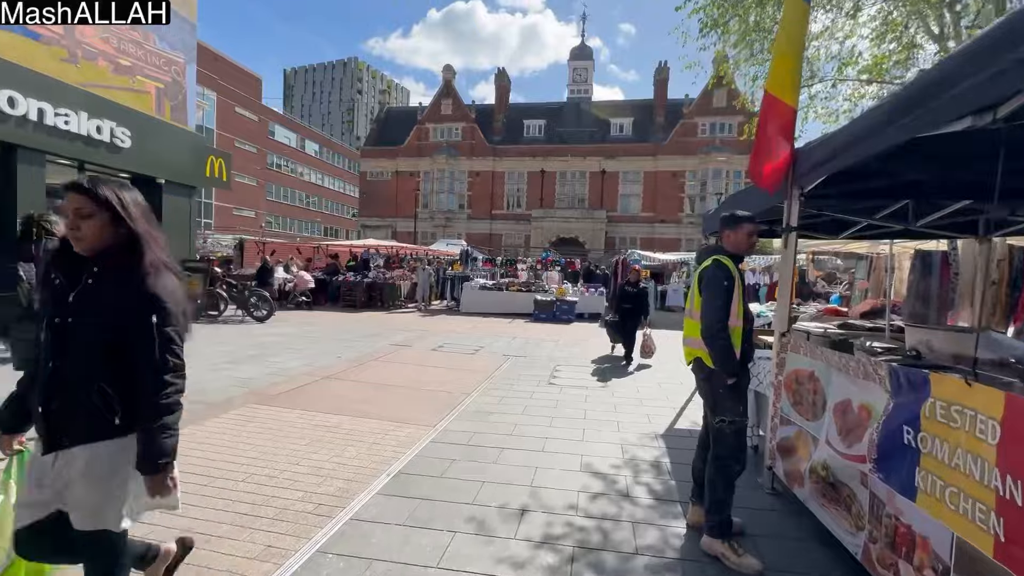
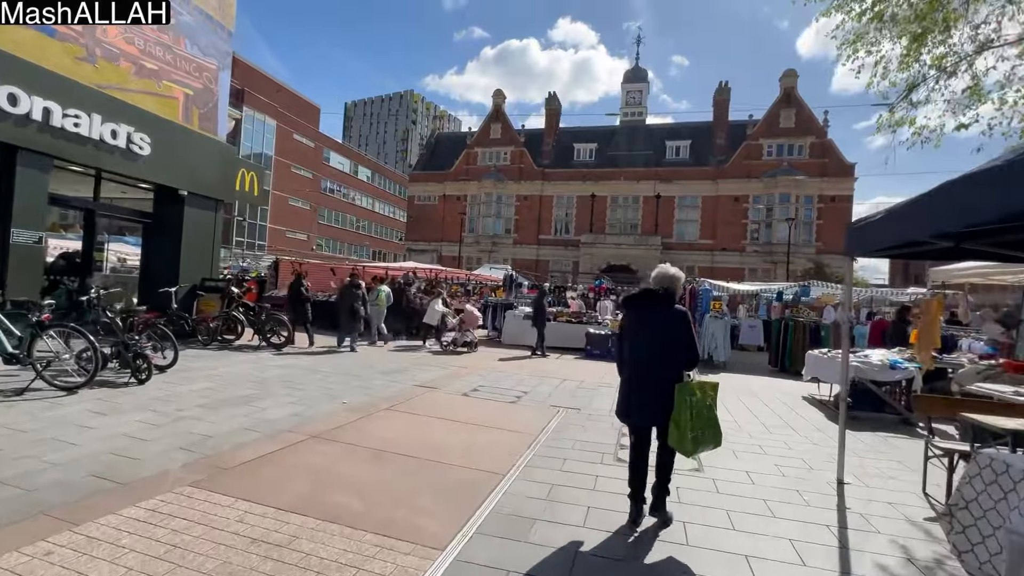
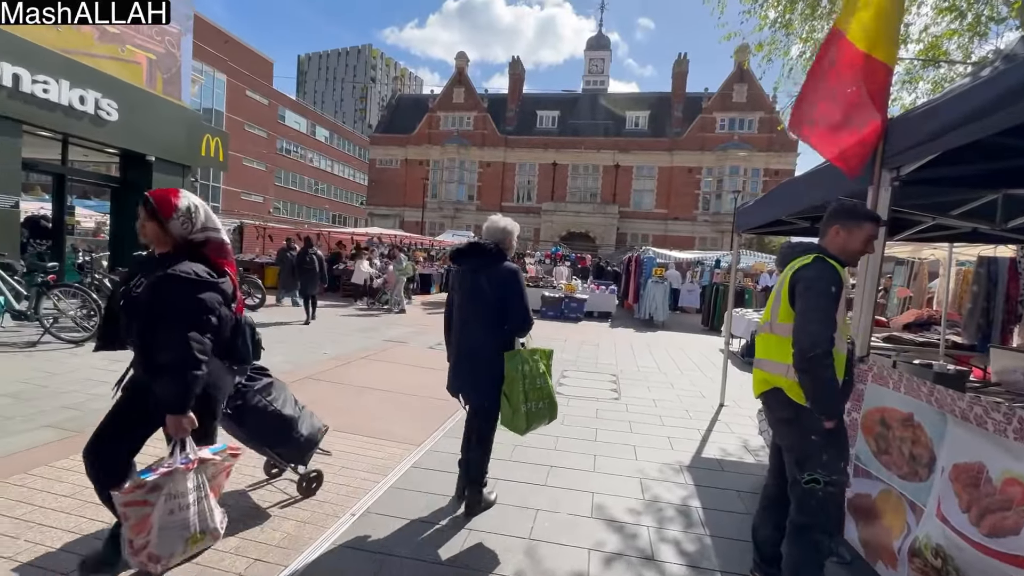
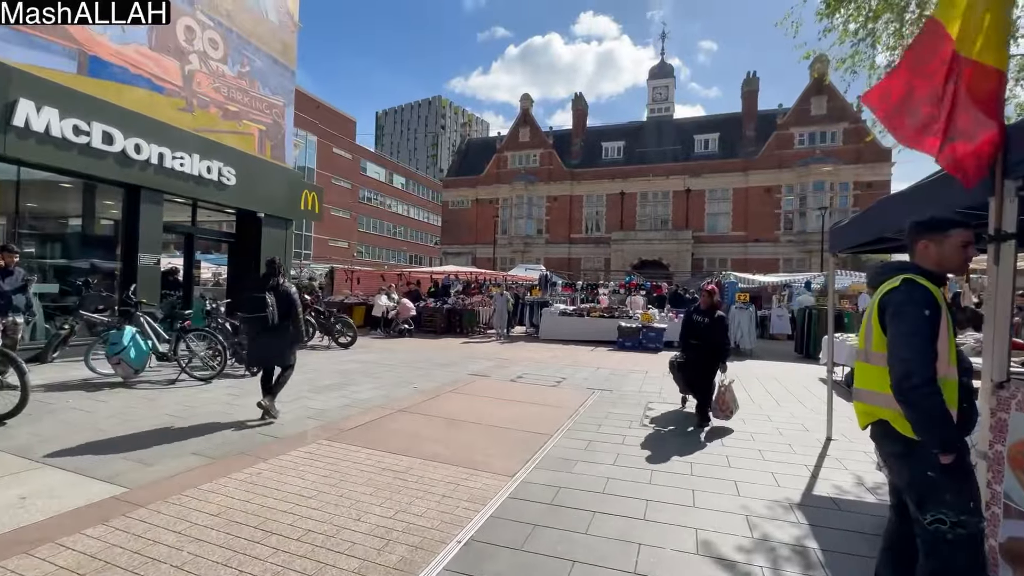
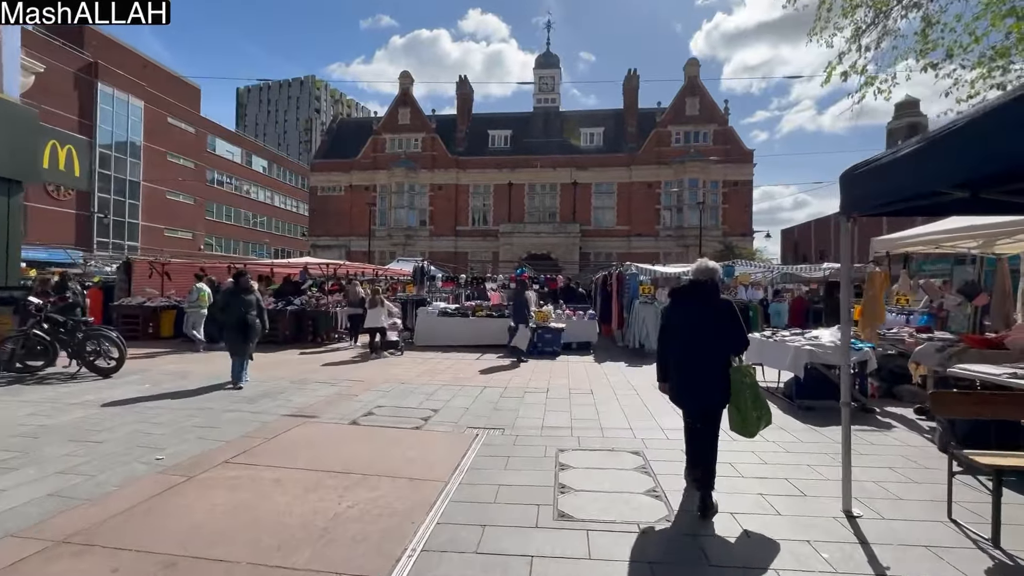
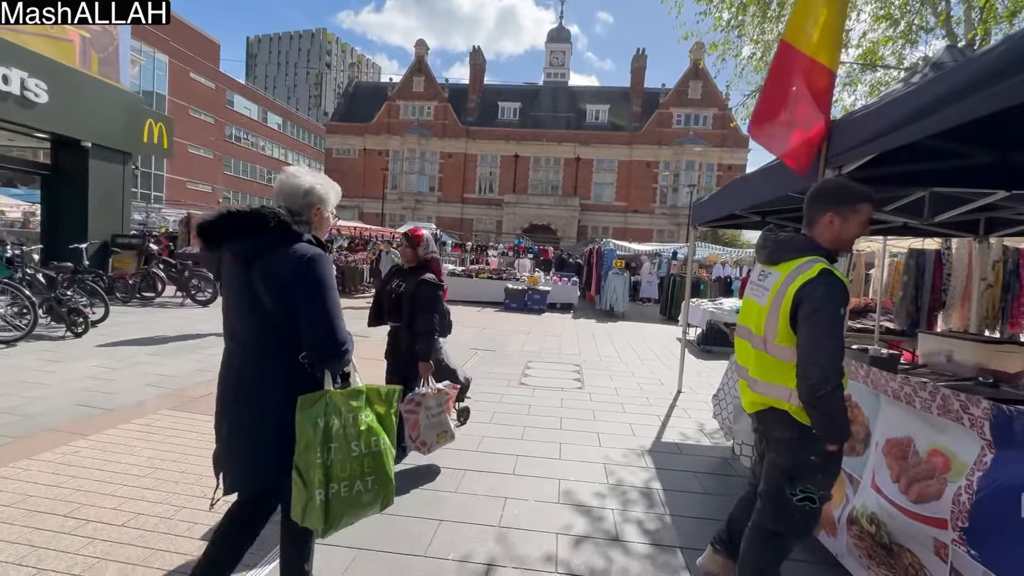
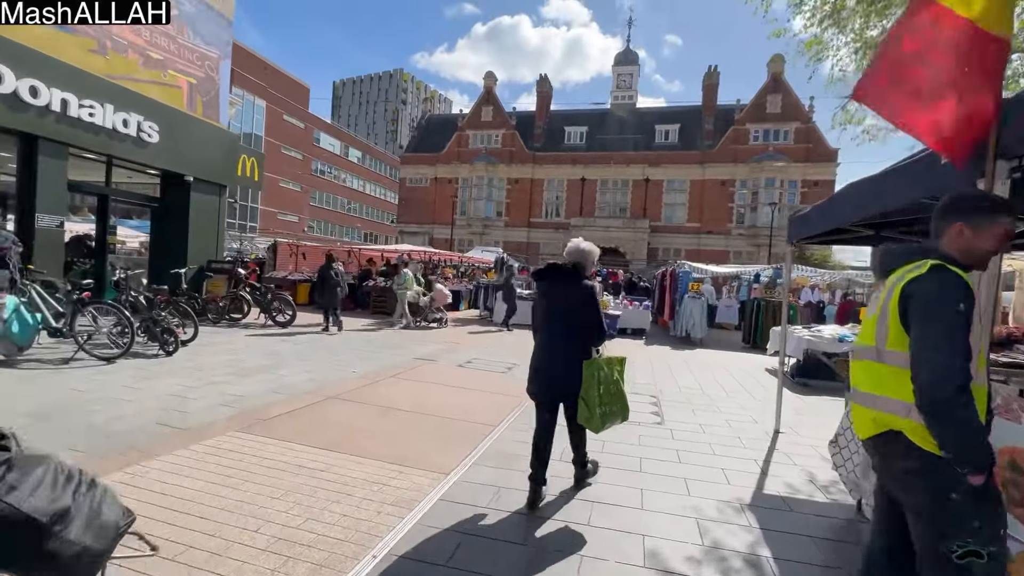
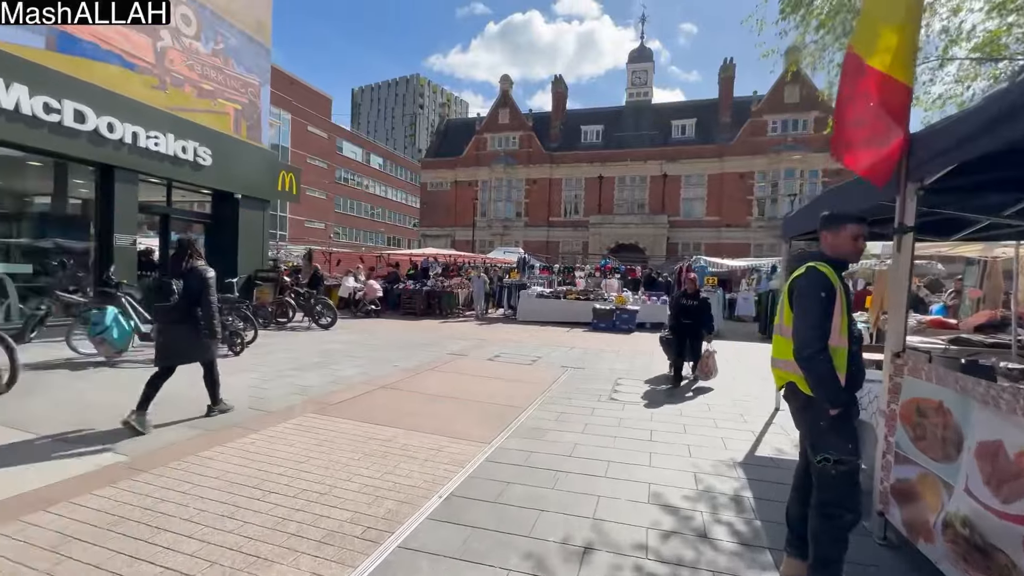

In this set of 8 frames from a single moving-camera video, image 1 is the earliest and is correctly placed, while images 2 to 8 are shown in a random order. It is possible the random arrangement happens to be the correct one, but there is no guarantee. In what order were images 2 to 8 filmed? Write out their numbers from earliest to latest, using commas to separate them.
8, 4, 6, 3, 7, 2, 5
